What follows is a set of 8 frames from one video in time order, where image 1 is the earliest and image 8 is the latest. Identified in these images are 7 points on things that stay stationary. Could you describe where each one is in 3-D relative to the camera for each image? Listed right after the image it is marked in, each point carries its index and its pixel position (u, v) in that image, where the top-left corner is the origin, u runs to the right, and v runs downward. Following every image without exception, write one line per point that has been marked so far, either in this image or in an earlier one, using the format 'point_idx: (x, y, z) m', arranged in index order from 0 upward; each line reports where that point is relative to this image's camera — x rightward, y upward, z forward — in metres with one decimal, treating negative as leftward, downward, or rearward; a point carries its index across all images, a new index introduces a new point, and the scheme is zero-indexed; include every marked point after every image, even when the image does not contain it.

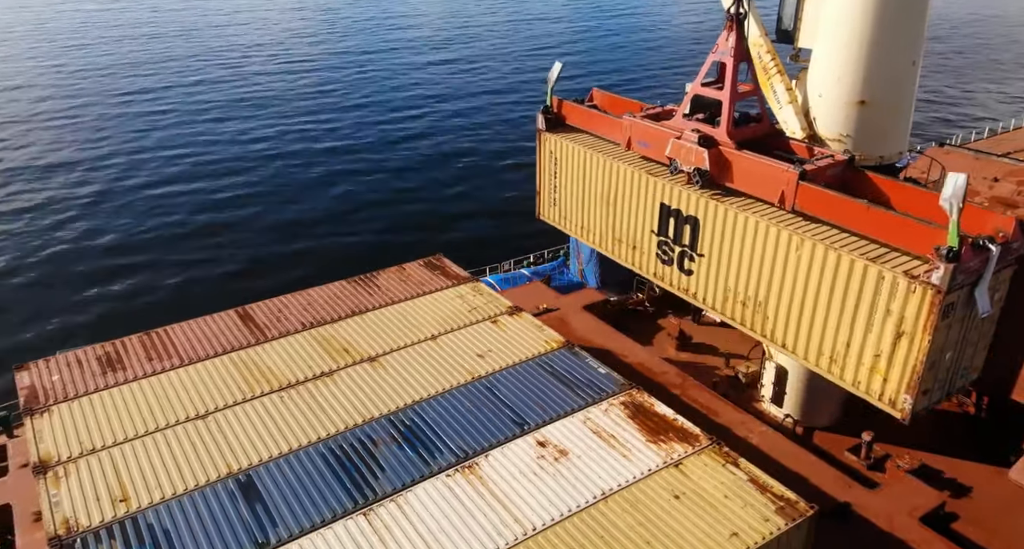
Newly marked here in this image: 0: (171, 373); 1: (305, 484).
0: (-8.1, -2.3, +18.4) m
1: (-3.9, -4.0, +14.7) m
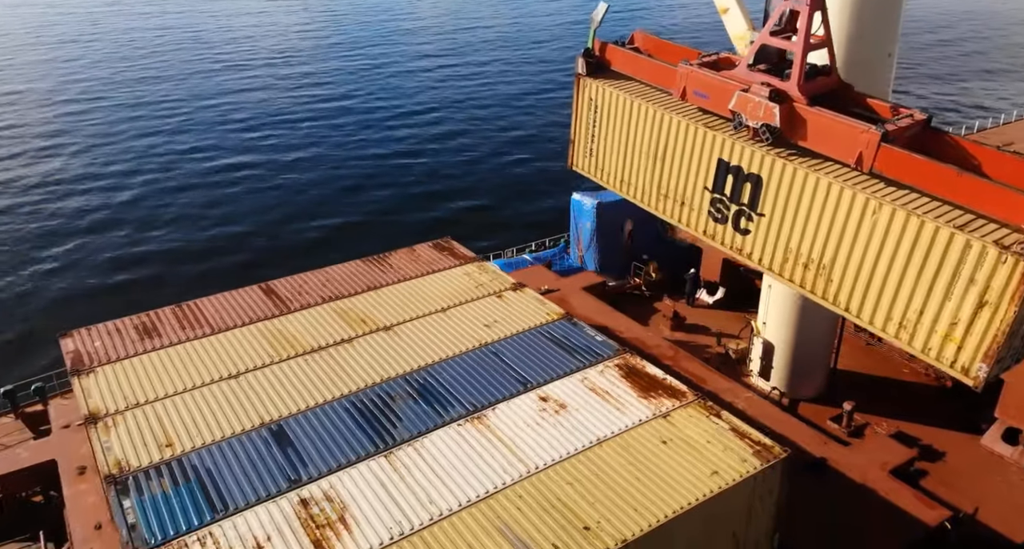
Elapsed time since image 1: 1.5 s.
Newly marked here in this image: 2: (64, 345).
0: (-8.0, -1.7, +20.1) m
1: (-3.8, -3.3, +16.4) m
2: (-11.4, -1.8, +19.9) m
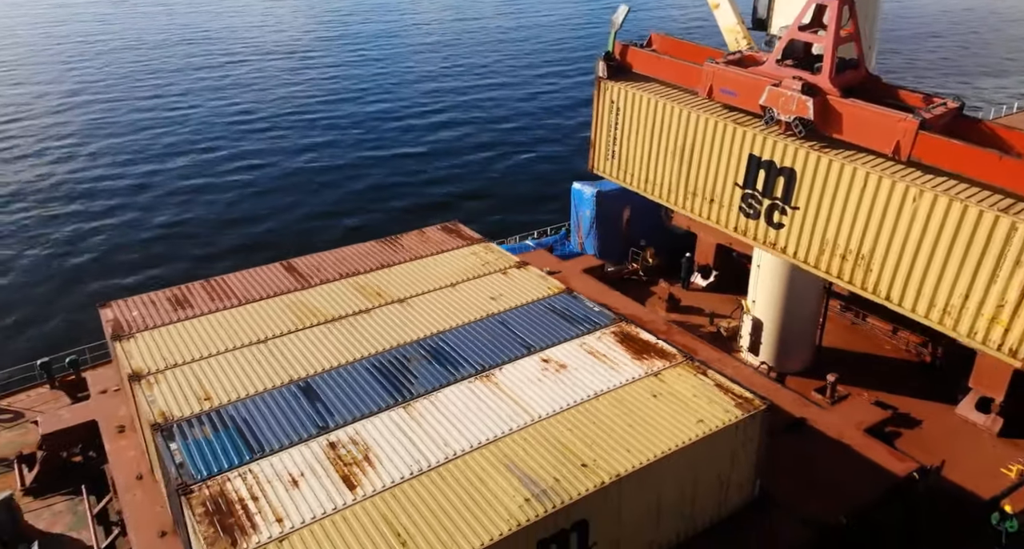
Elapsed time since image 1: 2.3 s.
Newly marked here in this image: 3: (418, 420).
0: (-7.8, -1.0, +21.8) m
1: (-3.7, -2.6, +18.1) m
2: (-11.3, -1.1, +21.5) m
3: (-2.0, -3.1, +16.9) m
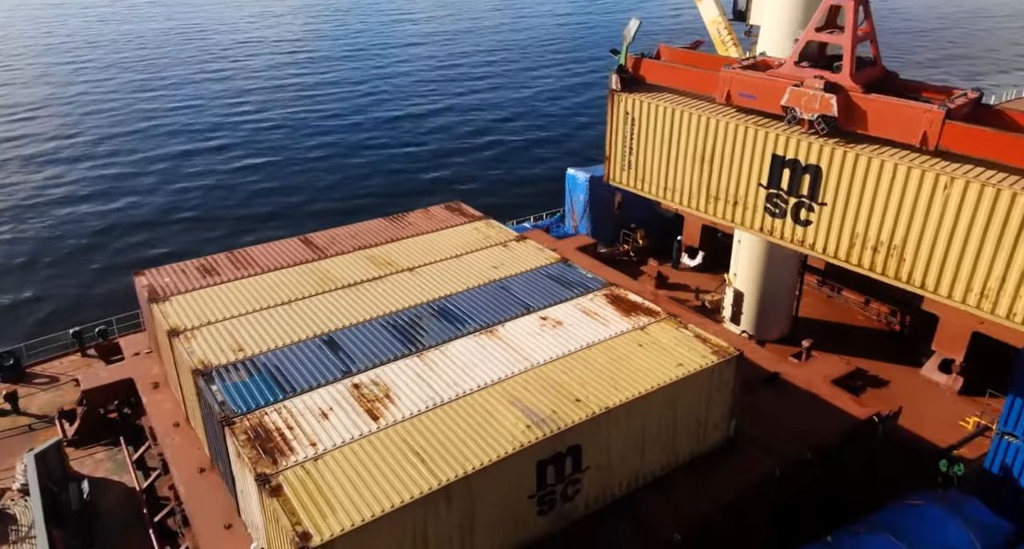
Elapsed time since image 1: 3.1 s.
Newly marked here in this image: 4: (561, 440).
0: (-7.8, -0.1, +23.8) m
1: (-3.6, -1.7, +20.1) m
2: (-11.3, -0.2, +23.6) m
3: (-2.0, -2.2, +19.0) m
4: (+1.0, -3.5, +16.3) m
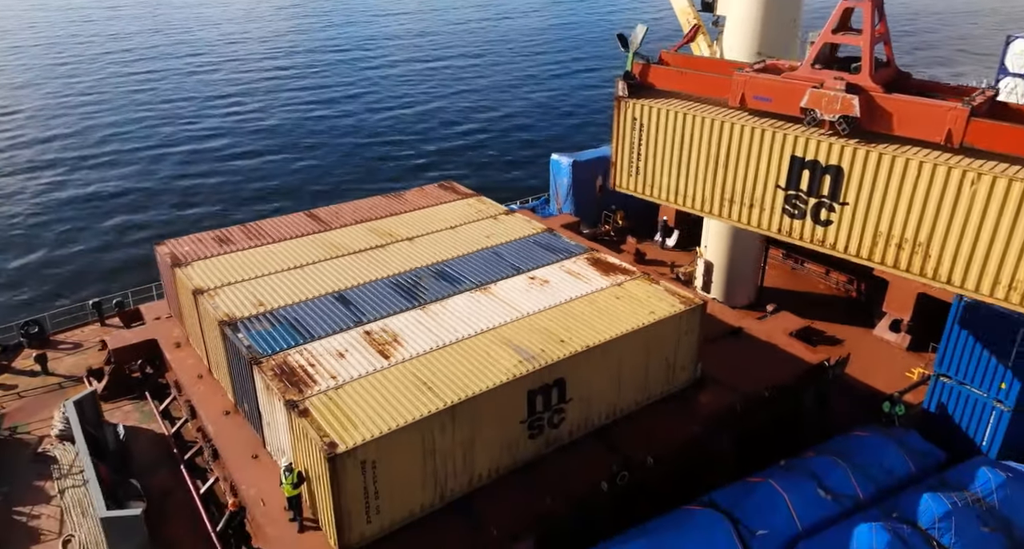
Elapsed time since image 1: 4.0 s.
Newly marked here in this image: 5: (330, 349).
0: (-8.1, +0.9, +26.1) m
1: (-3.9, -0.7, +22.5) m
2: (-11.6, +0.8, +25.7) m
3: (-2.2, -1.1, +21.4) m
4: (+0.9, -2.4, +18.8) m
5: (-4.6, -1.9, +19.7) m
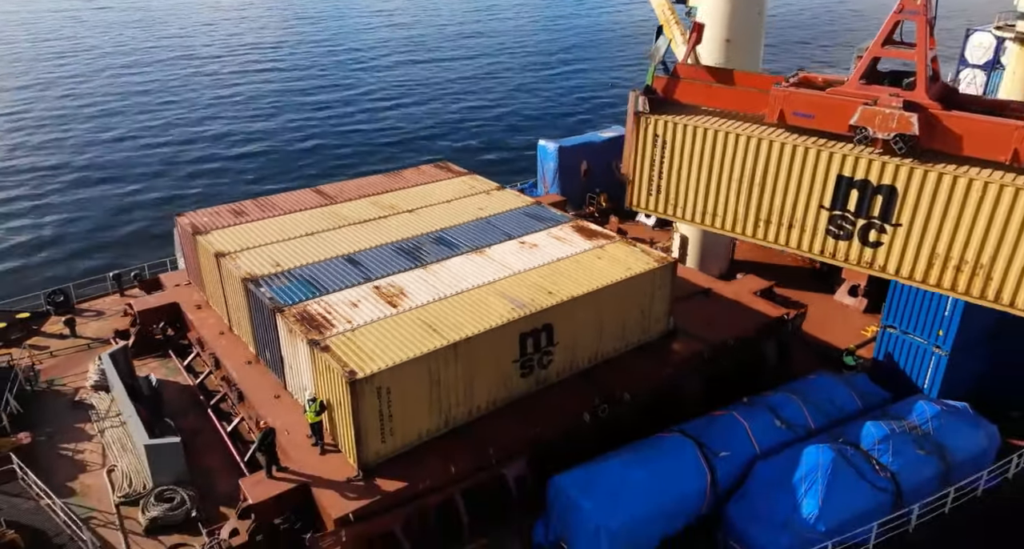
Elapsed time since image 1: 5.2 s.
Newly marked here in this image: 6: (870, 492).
0: (-8.4, +2.1, +28.5) m
1: (-4.1, +0.5, +24.9) m
2: (-11.9, +1.9, +28.1) m
3: (-2.4, 0.0, +23.9) m
4: (+0.7, -1.2, +21.3) m
5: (-4.8, -0.7, +22.2) m
6: (+9.1, -5.5, +19.8) m
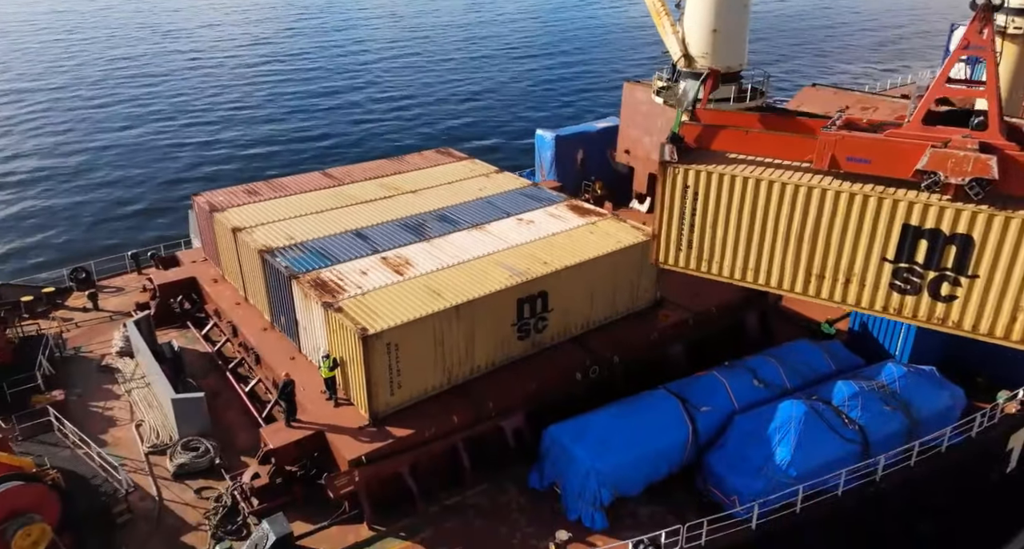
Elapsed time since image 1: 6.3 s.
0: (-8.5, +3.0, +30.2) m
1: (-4.2, +1.4, +26.7) m
2: (-12.0, +2.8, +29.8) m
3: (-2.5, +0.9, +25.6) m
4: (+0.7, -0.3, +23.1) m
5: (-4.8, +0.2, +23.9) m
6: (+9.0, -4.6, +21.5) m
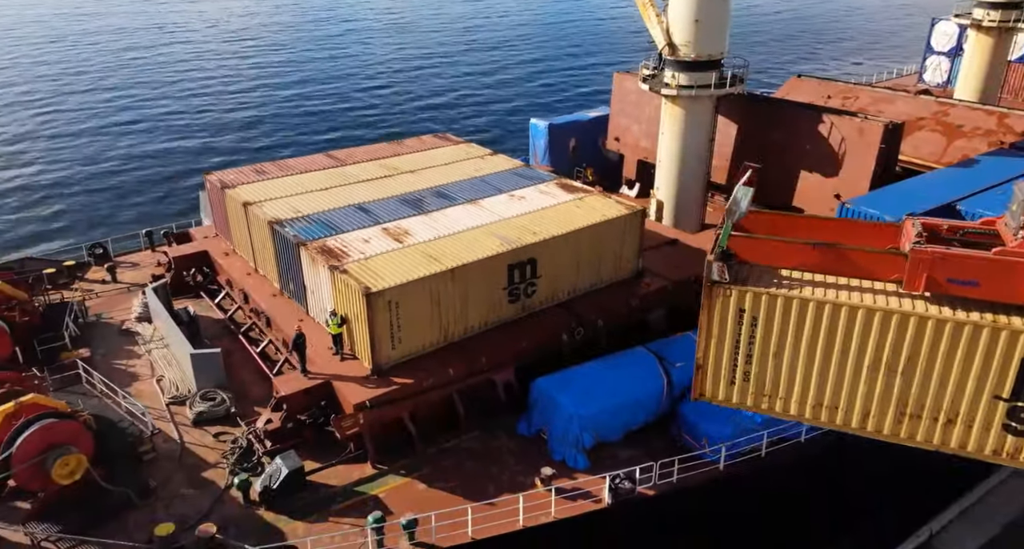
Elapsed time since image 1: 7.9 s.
0: (-8.8, +4.0, +32.1) m
1: (-4.4, +2.5, +28.6) m
2: (-12.2, +3.9, +31.7) m
3: (-2.8, +2.0, +27.6) m
4: (+0.4, +0.7, +25.0) m
5: (-5.1, +1.2, +25.8) m
6: (+8.7, -3.6, +23.5) m
